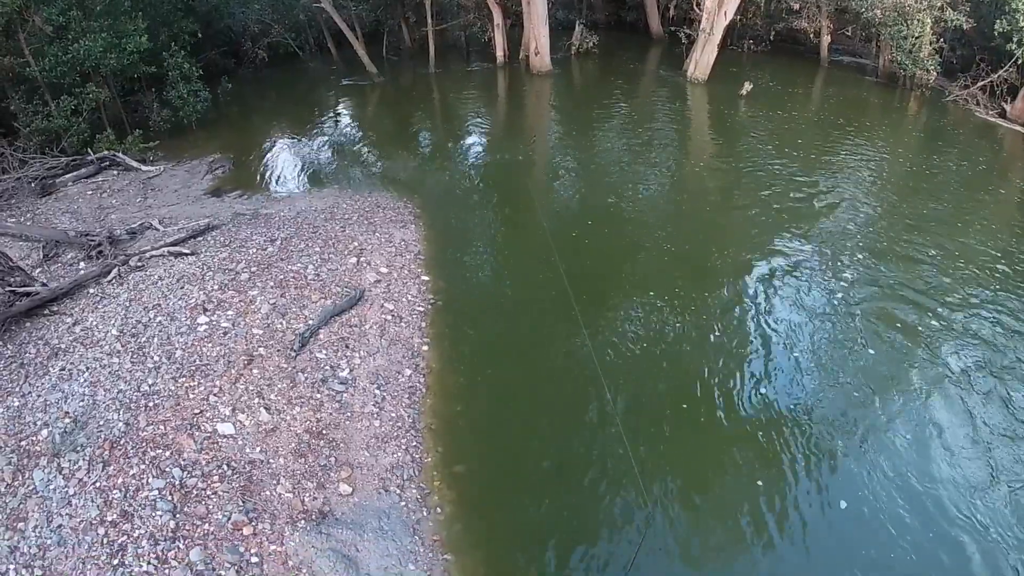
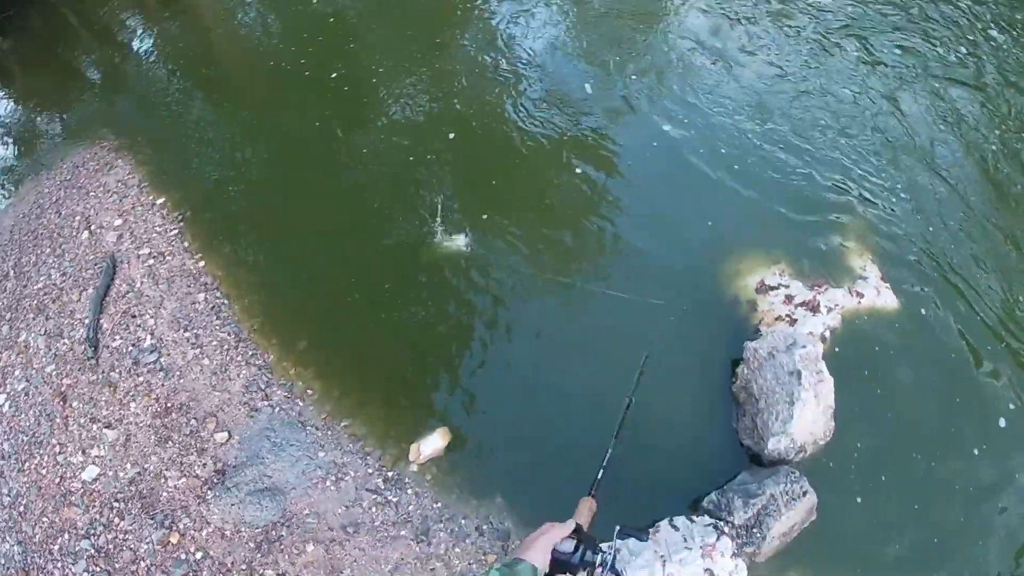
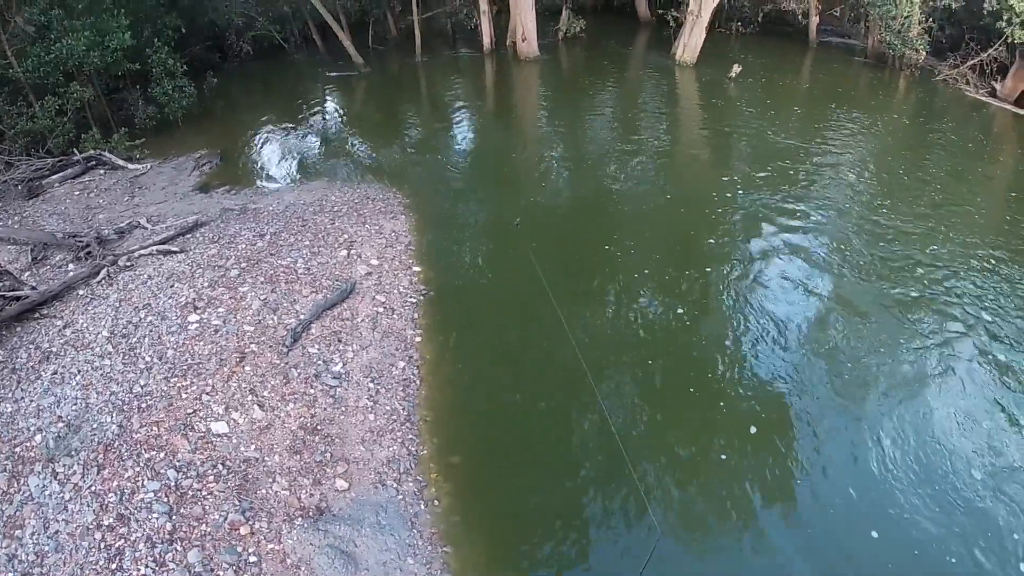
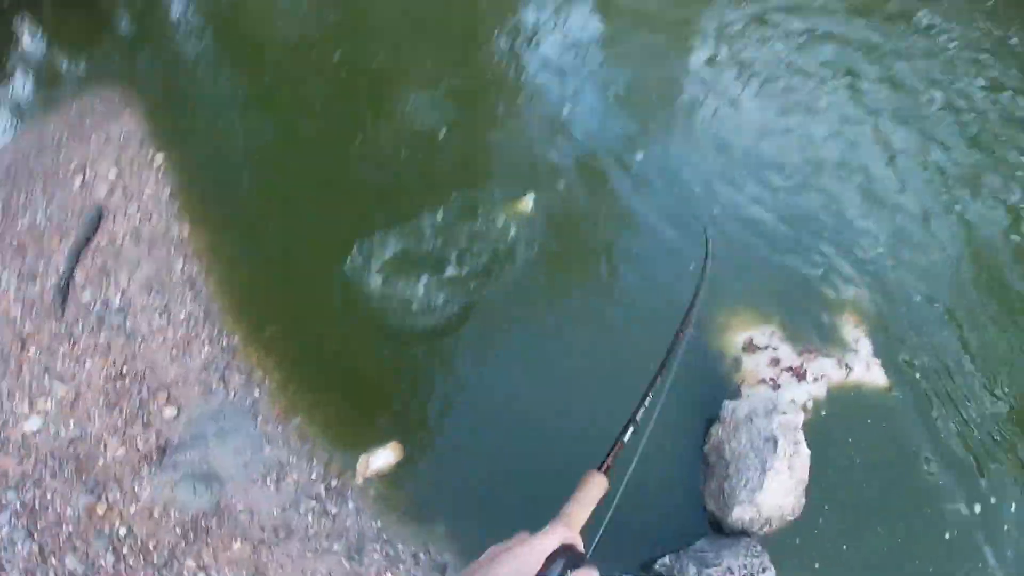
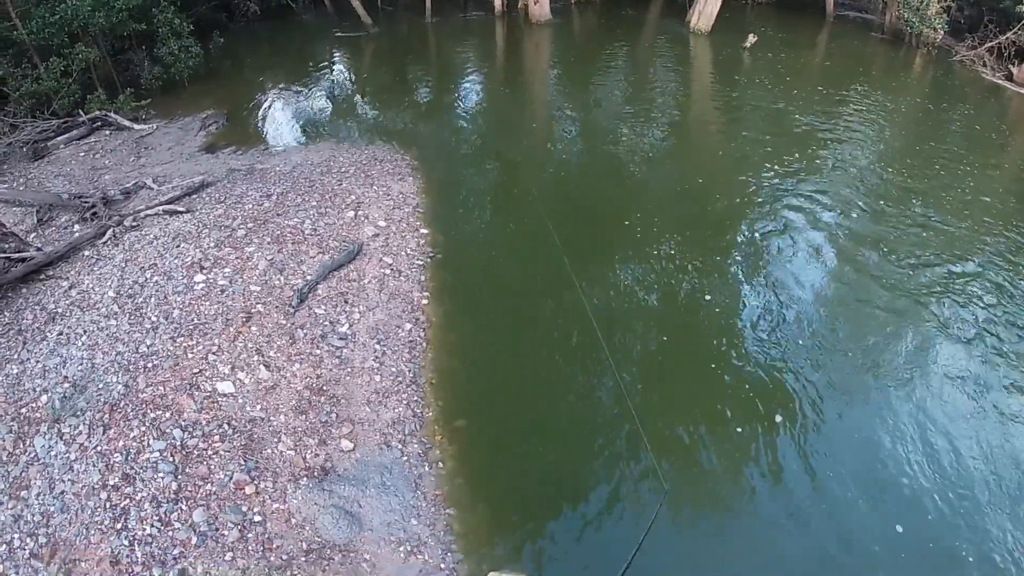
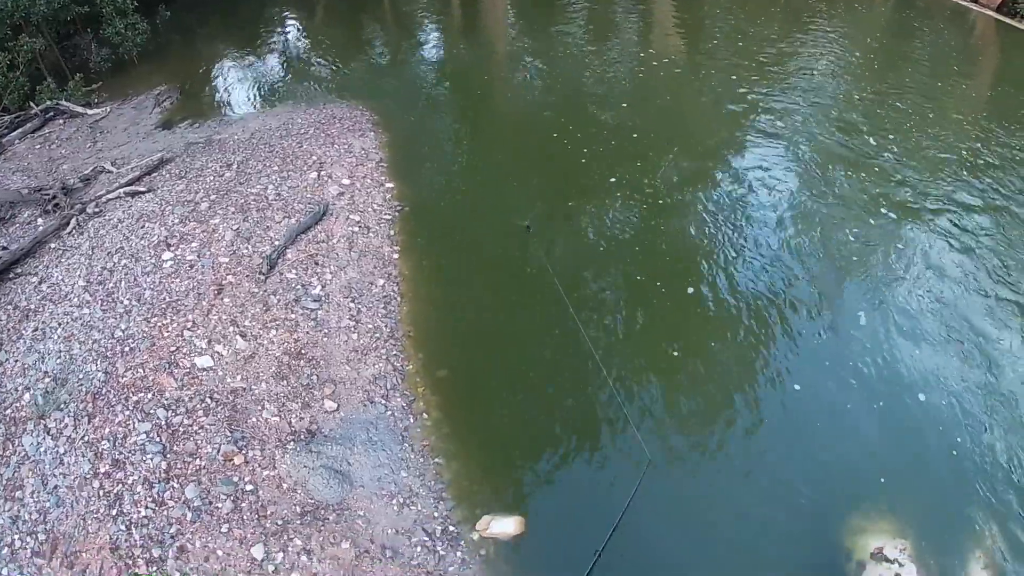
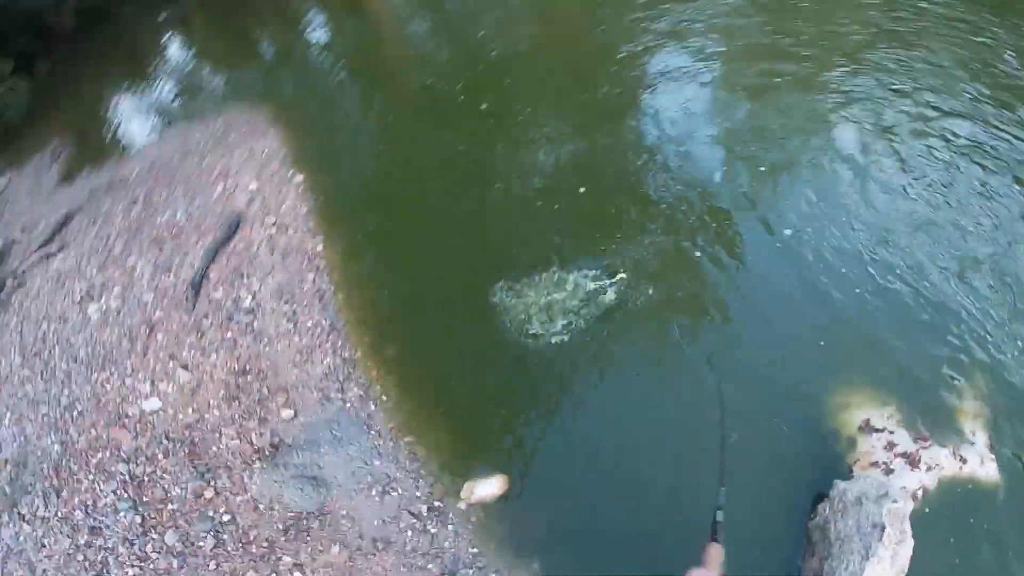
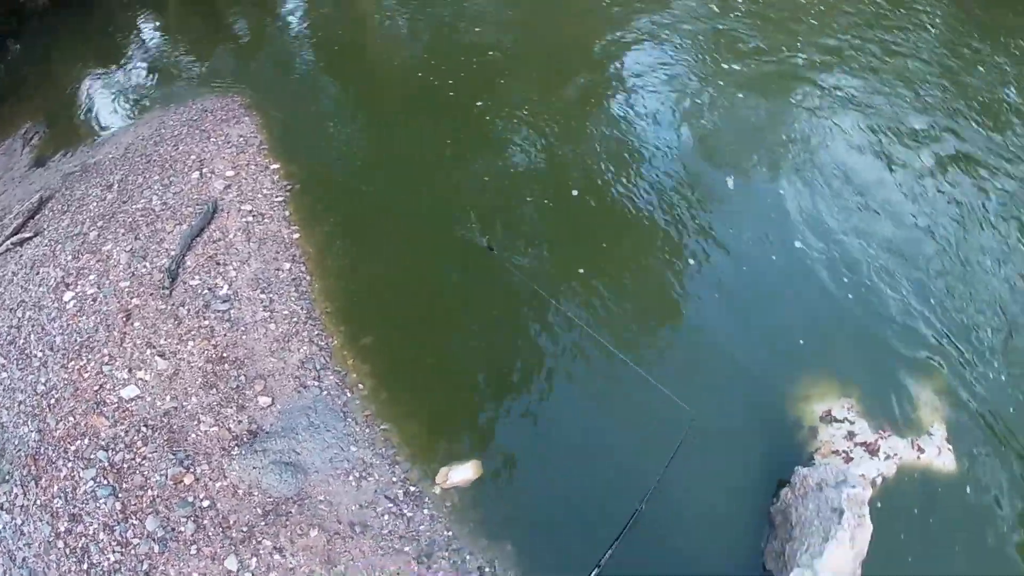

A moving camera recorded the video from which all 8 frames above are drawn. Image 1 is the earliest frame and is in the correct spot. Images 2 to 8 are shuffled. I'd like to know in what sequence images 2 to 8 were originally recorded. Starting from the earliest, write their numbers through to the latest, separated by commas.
5, 3, 6, 8, 2, 7, 4
